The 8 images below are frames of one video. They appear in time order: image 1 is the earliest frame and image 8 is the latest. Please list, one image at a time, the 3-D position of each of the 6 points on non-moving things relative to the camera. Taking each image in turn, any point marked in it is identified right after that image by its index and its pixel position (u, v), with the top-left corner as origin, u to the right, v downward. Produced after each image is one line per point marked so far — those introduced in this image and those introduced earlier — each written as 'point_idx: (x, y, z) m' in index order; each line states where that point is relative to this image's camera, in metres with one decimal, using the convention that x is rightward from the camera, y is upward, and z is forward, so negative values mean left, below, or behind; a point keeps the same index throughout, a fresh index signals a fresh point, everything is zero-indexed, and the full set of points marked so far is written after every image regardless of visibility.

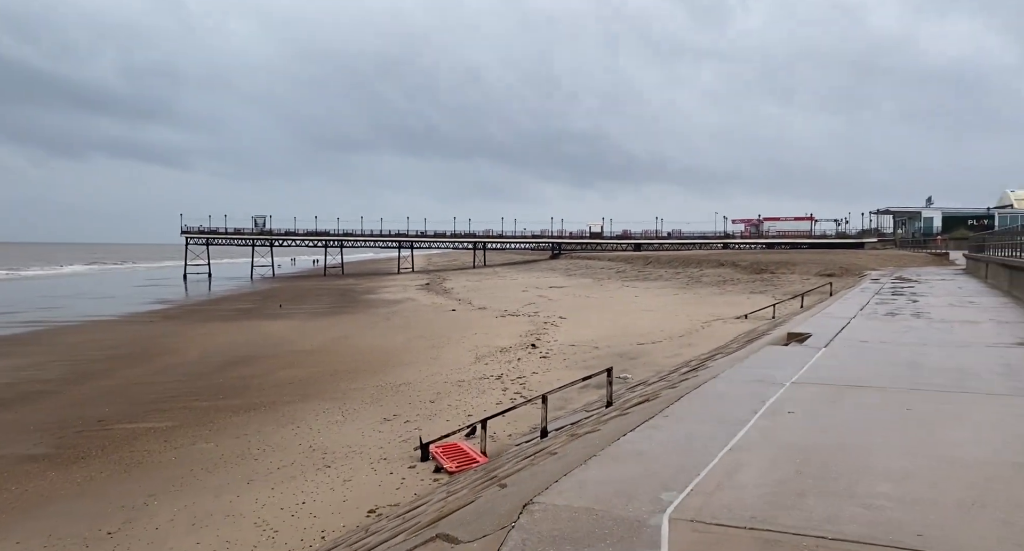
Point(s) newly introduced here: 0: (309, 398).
0: (-4.1, -2.5, +13.8) m
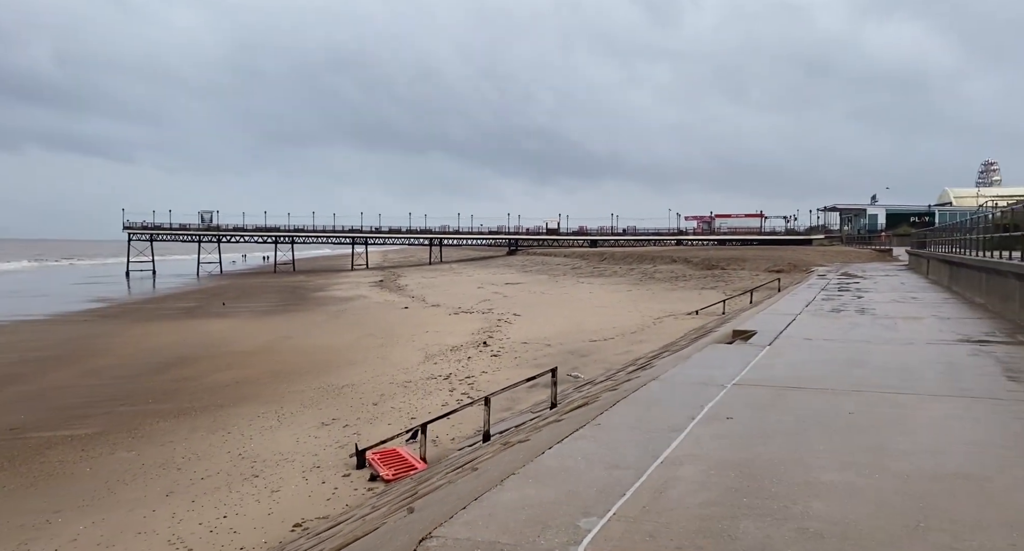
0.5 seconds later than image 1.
0: (-5.2, -2.4, +13.2) m
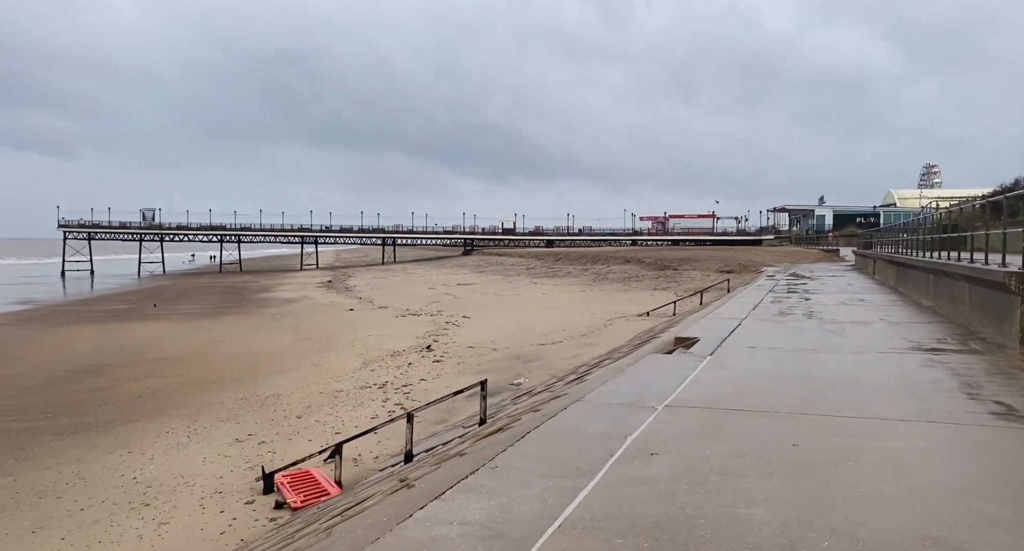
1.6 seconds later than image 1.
0: (-6.3, -2.5, +12.1) m
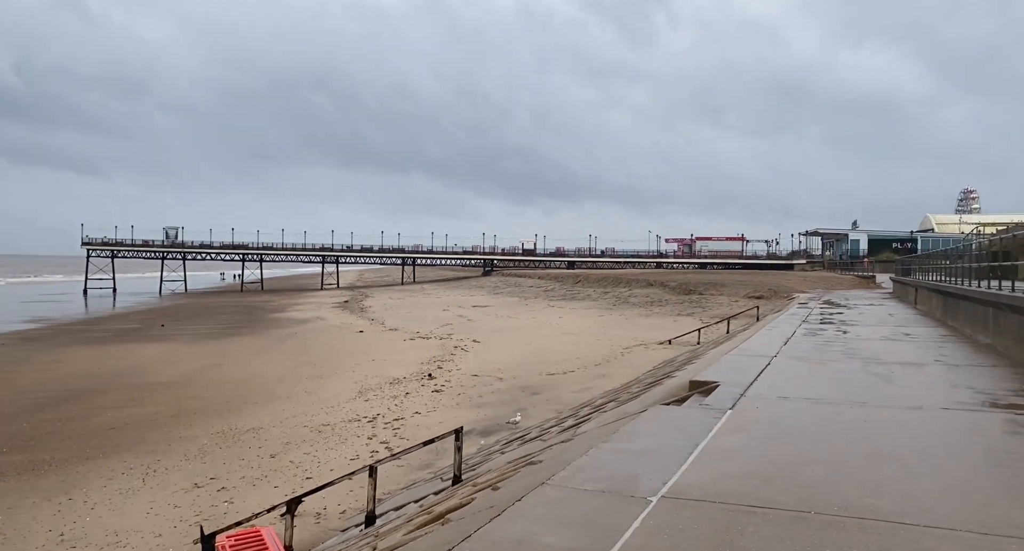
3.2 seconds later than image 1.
0: (-6.4, -2.8, +11.0) m
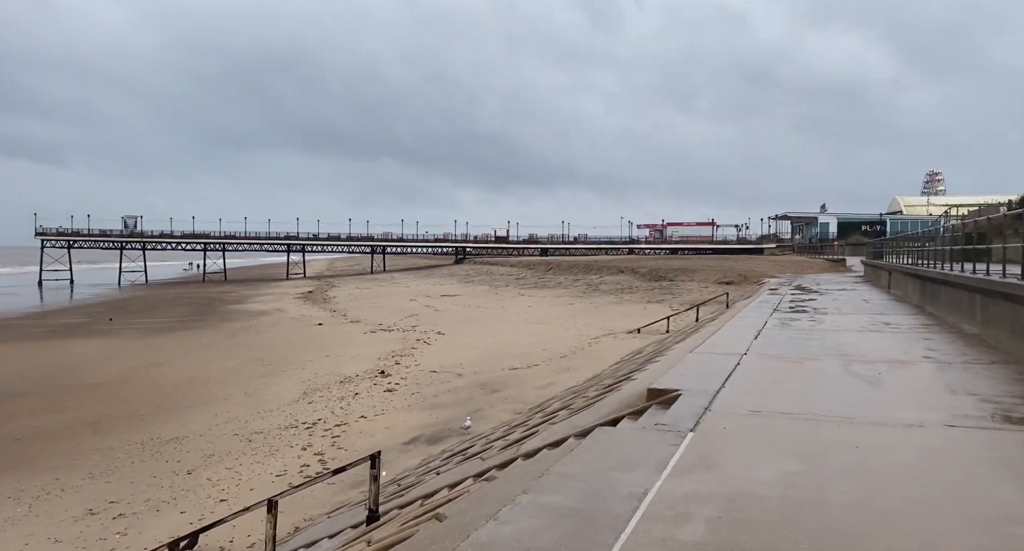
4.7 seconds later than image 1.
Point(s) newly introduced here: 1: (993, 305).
0: (-7.1, -2.8, +9.7) m
1: (+6.5, -0.4, +9.1) m
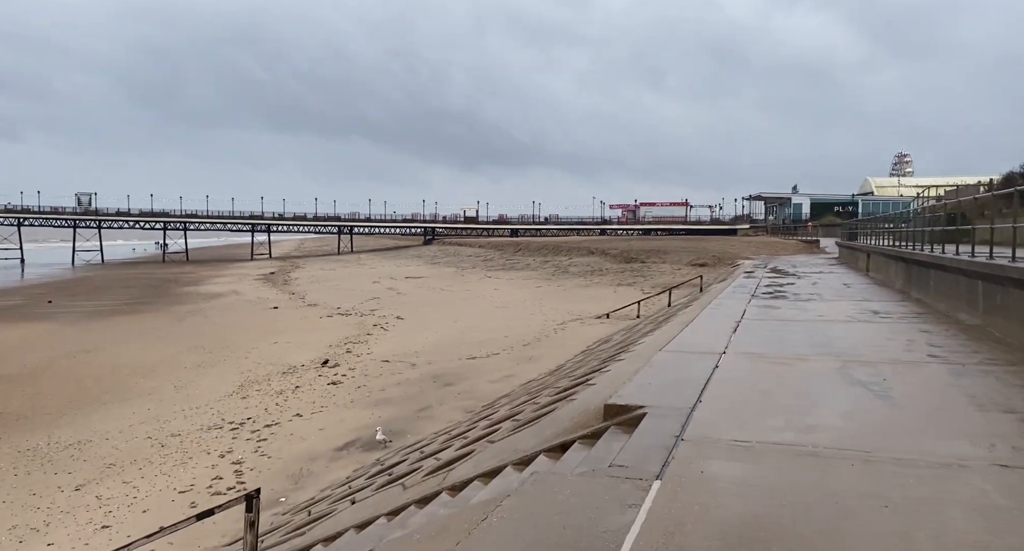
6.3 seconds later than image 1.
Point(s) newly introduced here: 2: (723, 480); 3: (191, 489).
0: (-7.8, -2.6, +8.2) m
1: (+5.8, -0.2, +8.1) m
2: (+1.0, -1.0, +3.3) m
3: (-3.8, -2.5, +8.0) m
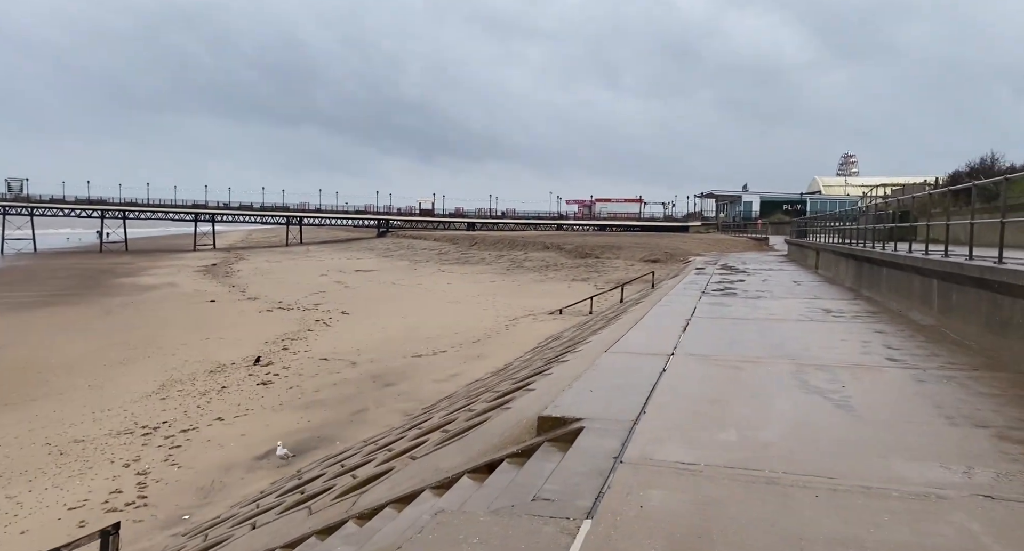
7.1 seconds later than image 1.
0: (-8.5, -2.4, +7.1) m
1: (+5.1, -0.2, +7.8) m
2: (+0.6, -1.0, +2.7) m
3: (-4.5, -2.4, +7.1) m
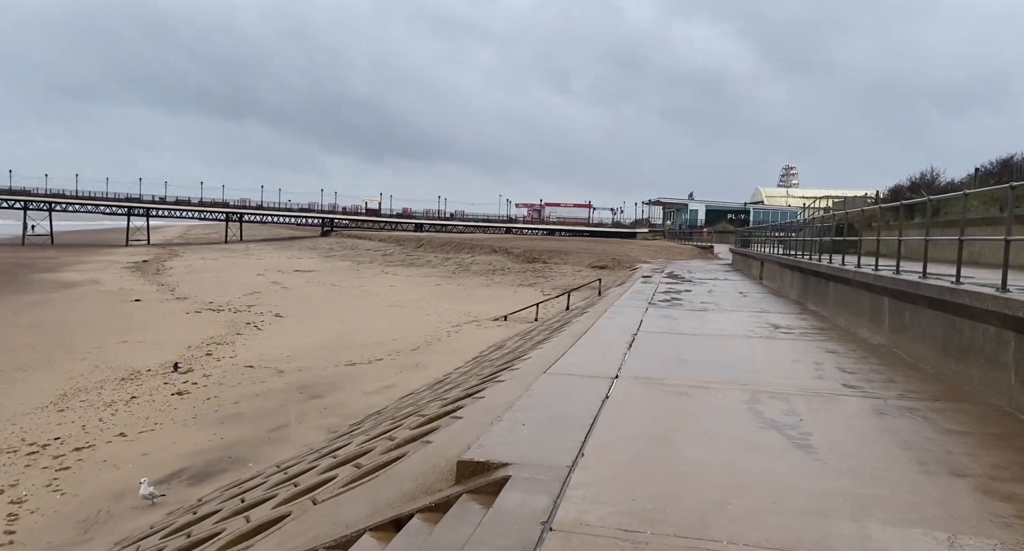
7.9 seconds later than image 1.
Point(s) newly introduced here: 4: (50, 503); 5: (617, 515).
0: (-9.2, -2.3, +5.8) m
1: (+4.4, -0.4, +7.5) m
2: (+0.3, -1.1, +2.1) m
3: (-5.1, -2.4, +6.1) m
4: (-4.7, -2.4, +7.0) m
5: (+0.5, -1.0, +2.9) m
